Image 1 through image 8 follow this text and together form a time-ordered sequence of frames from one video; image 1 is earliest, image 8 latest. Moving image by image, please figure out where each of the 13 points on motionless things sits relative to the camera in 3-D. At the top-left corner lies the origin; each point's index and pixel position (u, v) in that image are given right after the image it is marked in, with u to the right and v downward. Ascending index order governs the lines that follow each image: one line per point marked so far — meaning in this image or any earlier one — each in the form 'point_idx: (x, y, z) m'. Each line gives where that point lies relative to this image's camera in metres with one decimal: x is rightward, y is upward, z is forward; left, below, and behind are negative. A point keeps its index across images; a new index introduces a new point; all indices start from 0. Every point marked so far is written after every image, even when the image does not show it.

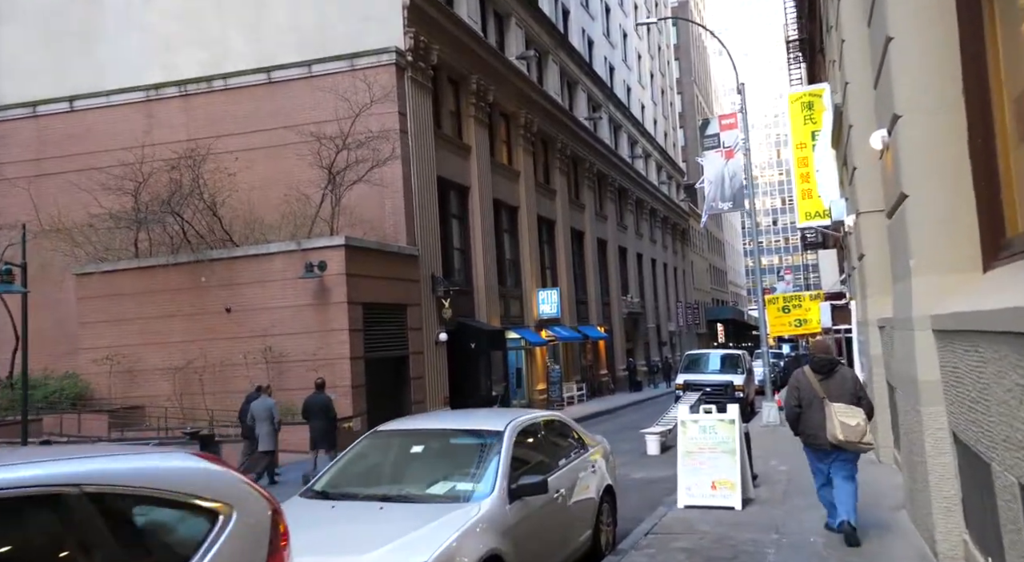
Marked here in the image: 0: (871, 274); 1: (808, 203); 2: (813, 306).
0: (+5.2, +0.1, +12.8) m
1: (+6.6, +1.8, +19.6) m
2: (+6.7, -0.5, +19.6) m
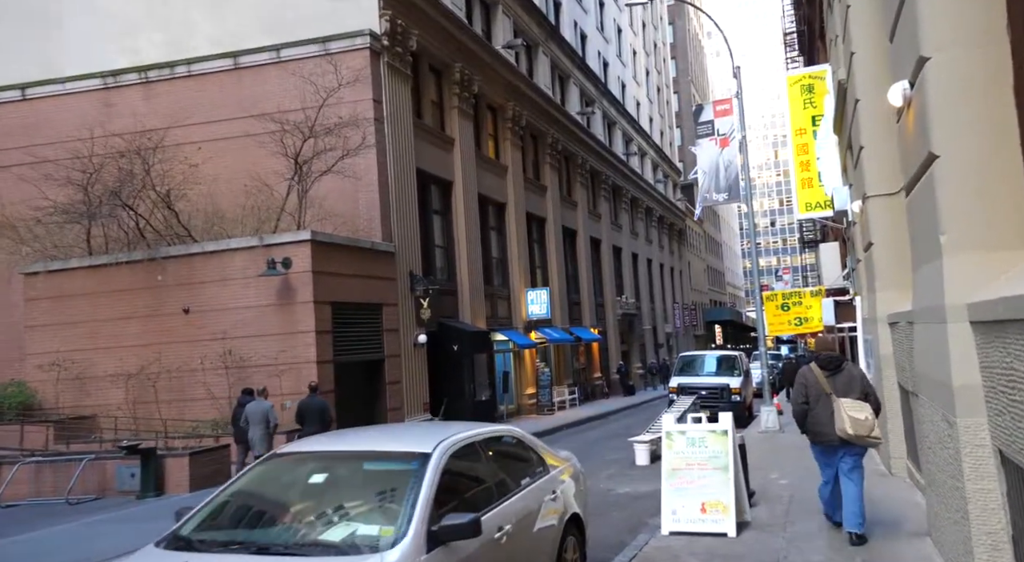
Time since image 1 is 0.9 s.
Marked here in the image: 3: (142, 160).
0: (+4.8, +0.2, +11.5) m
1: (+6.1, +1.9, +18.3) m
2: (+6.3, -0.5, +18.3) m
3: (-8.1, +2.6, +19.0) m
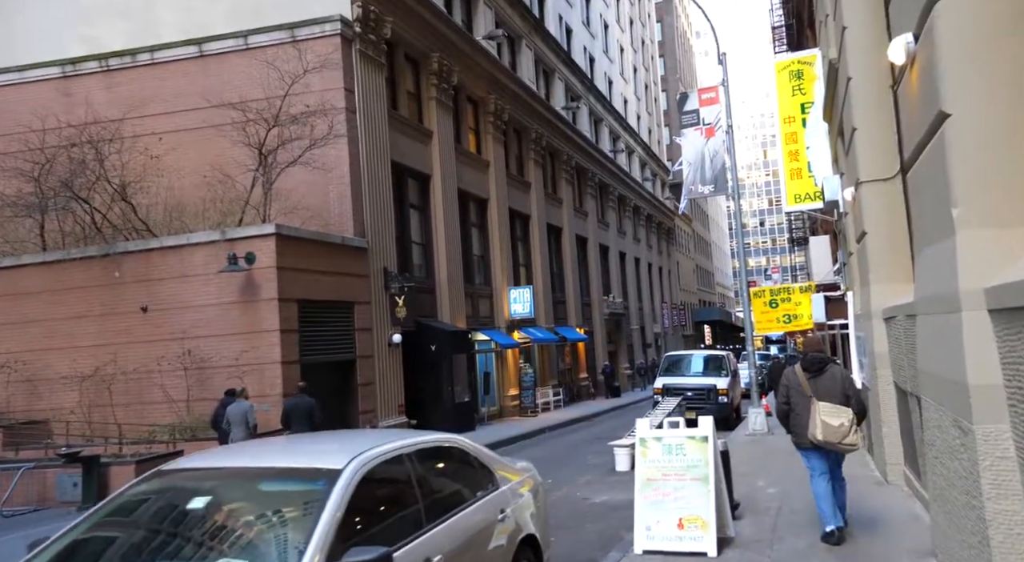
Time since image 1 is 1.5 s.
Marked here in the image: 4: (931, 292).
0: (+4.4, +0.3, +10.7) m
1: (+5.6, +2.0, +17.5) m
2: (+5.8, -0.4, +17.5) m
3: (-8.6, +2.7, +18.1) m
4: (+2.7, -0.1, +5.6) m
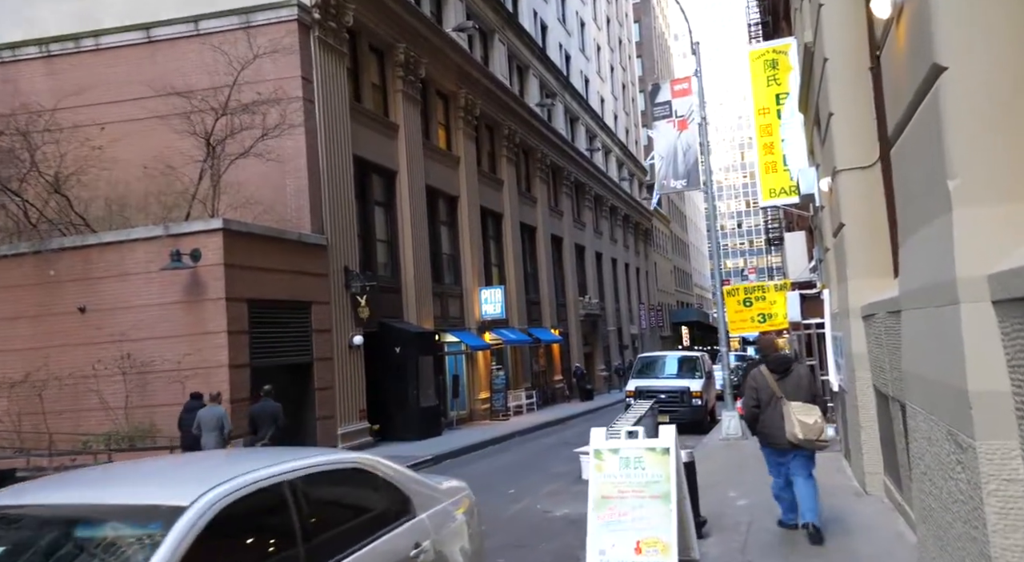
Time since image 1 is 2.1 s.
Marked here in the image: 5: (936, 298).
0: (+3.9, +0.4, +9.9) m
1: (+4.9, +2.0, +16.8) m
2: (+5.1, -0.3, +16.8) m
3: (-9.3, +2.7, +17.0) m
4: (+2.2, 0.0, +4.8) m
5: (+2.1, -0.1, +4.4) m
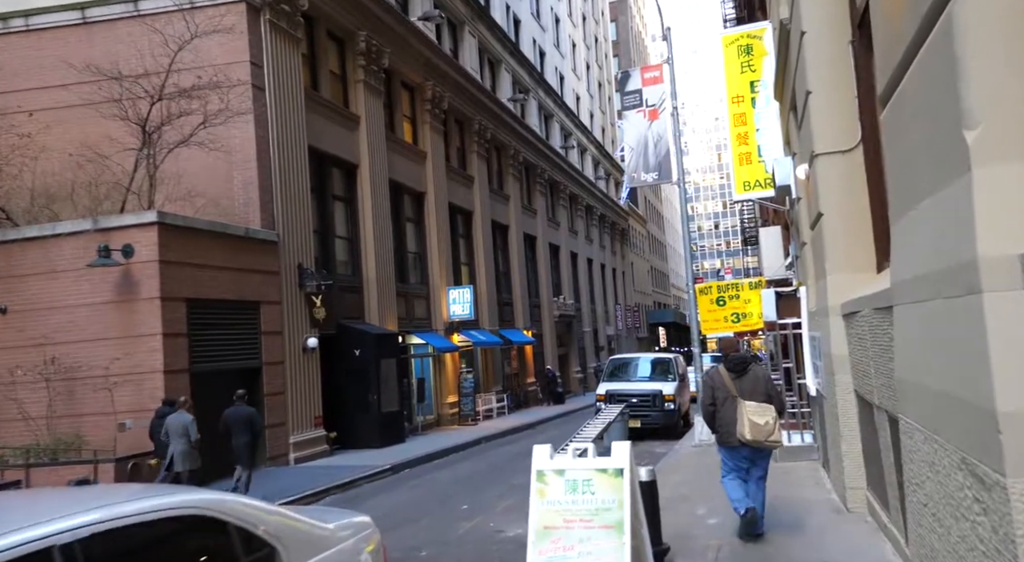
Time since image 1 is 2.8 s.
0: (+3.3, +0.4, +9.0) m
1: (+4.2, +2.0, +15.9) m
2: (+4.4, -0.3, +15.9) m
3: (-10.0, +2.7, +15.8) m
4: (+1.8, +0.1, +3.9) m
5: (+1.7, 0.0, +3.4) m
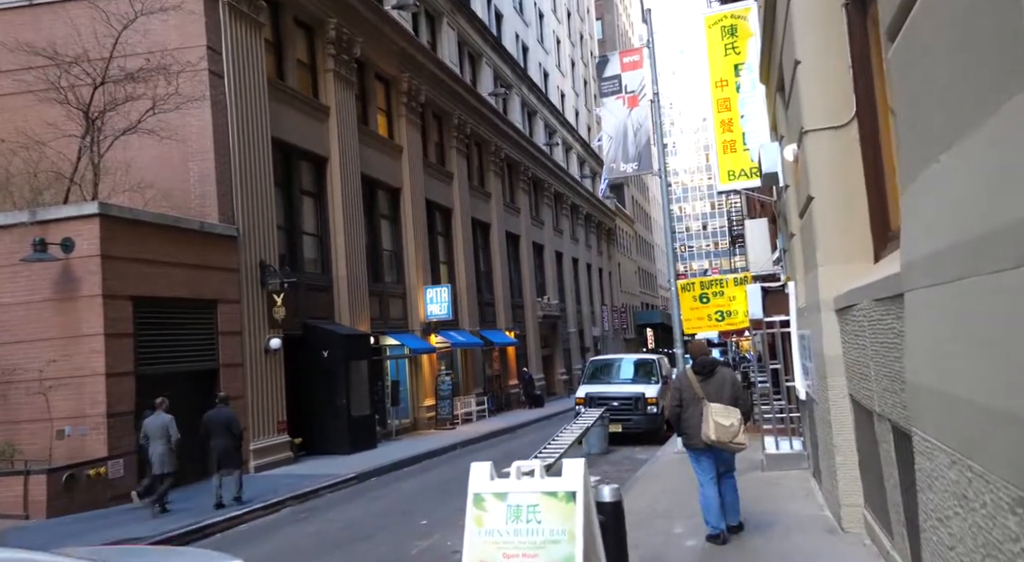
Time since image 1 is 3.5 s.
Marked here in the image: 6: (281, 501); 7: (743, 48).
0: (+2.9, +0.5, +8.1) m
1: (+3.7, +2.1, +15.0) m
2: (+3.9, -0.2, +15.0) m
3: (-10.5, +2.8, +14.7) m
4: (+1.5, +0.1, +3.0) m
5: (+1.3, +0.1, +2.5) m
6: (-3.7, -3.5, +14.0) m
7: (+3.8, +3.8, +14.4) m
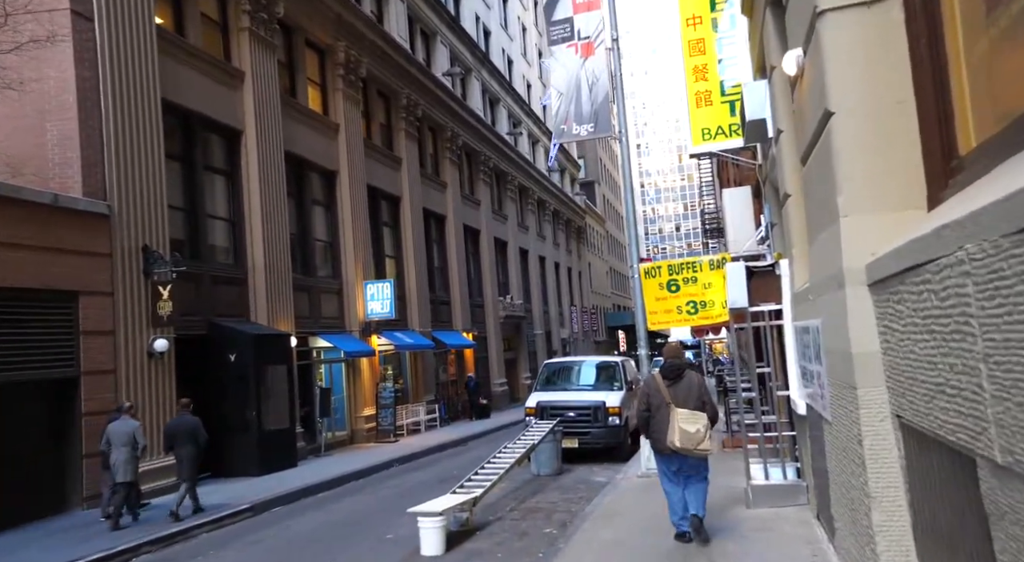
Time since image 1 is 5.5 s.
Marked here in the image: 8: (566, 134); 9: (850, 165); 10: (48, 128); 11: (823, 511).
0: (+2.0, +0.7, +5.3) m
1: (+2.7, +2.3, +12.2) m
2: (+2.8, 0.0, +12.2) m
3: (-11.5, +3.0, +11.6) m
4: (+0.8, +0.4, +0.1) m
5: (+0.7, +0.3, -0.4) m
6: (-4.7, -3.3, +11.0) m
7: (+2.7, +4.0, +11.6) m
8: (+0.8, +2.3, +13.6) m
9: (+2.1, +0.7, +5.3) m
10: (-6.9, +2.3, +12.6) m
11: (+2.6, -1.9, +7.3) m
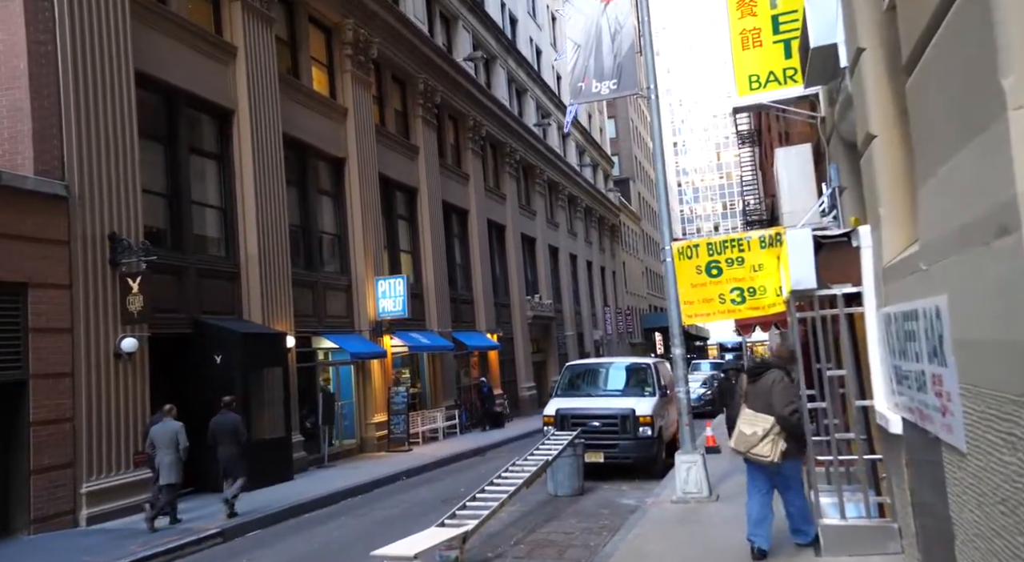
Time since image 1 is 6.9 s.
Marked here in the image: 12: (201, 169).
0: (+1.8, +1.0, +3.2) m
1: (+2.7, +2.5, +10.0) m
2: (+2.9, +0.2, +10.1) m
3: (-11.5, +3.1, +10.0) m
4: (+0.3, +0.6, -2.0) m
5: (+0.2, +0.5, -2.4) m
6: (-4.7, -3.2, +9.1) m
7: (+2.8, +4.2, +9.4) m
8: (+0.9, +2.4, +11.5) m
9: (+1.9, +0.9, +3.1) m
10: (-6.8, +2.4, +10.8) m
11: (+2.4, -1.7, +5.1) m
12: (-6.0, +2.2, +17.0) m
